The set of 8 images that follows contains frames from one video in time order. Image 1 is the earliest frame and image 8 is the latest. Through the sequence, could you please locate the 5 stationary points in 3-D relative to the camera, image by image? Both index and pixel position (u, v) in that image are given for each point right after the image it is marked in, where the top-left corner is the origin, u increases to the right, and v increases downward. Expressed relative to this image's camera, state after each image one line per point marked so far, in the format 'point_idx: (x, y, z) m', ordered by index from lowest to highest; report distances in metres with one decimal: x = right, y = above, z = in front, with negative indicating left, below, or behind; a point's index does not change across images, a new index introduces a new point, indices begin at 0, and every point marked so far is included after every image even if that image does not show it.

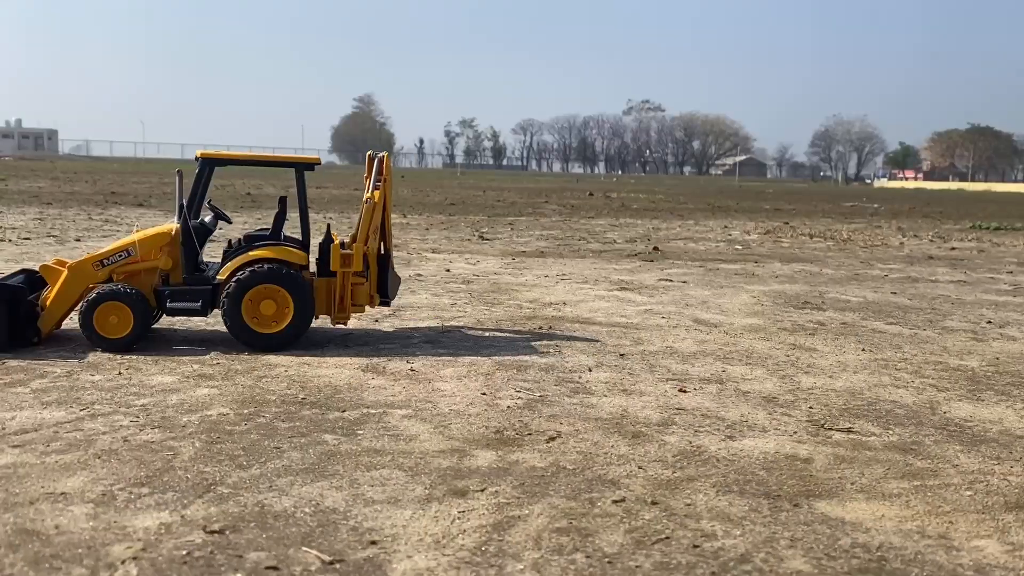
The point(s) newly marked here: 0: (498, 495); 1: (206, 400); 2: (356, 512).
0: (-0.1, -1.2, +5.1) m
1: (-2.4, -0.9, +6.9) m
2: (-0.8, -1.2, +4.8) m
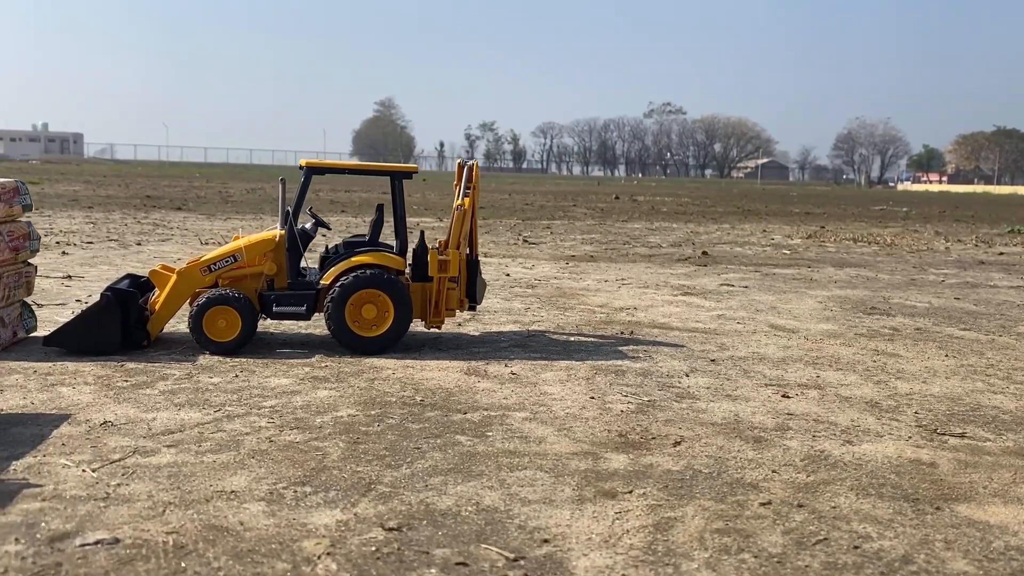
0: (+0.8, -1.2, +5.3) m
1: (-1.5, -0.9, +7.1) m
2: (0.0, -1.3, +5.0) m
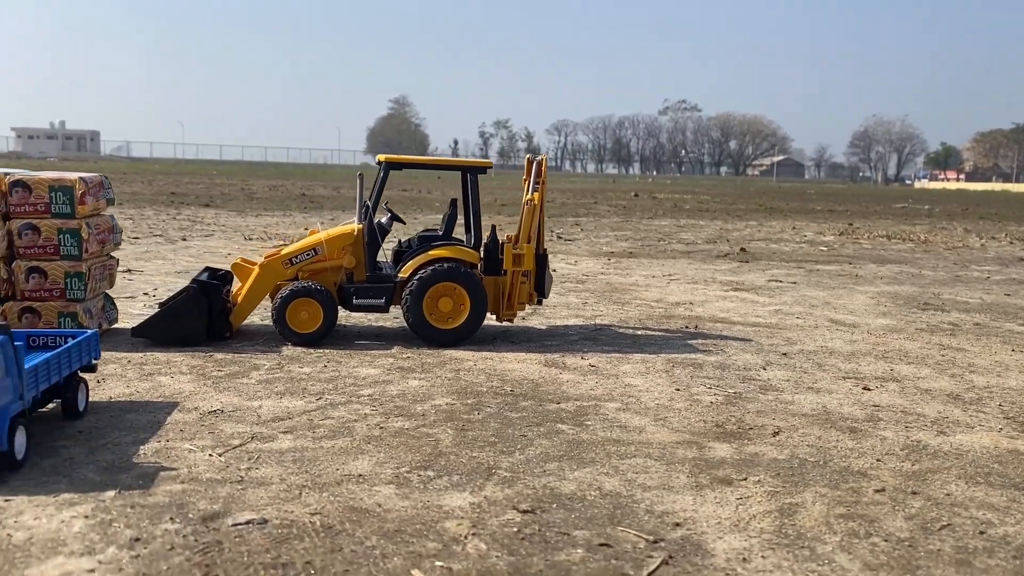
0: (+1.5, -1.2, +5.4) m
1: (-0.7, -0.8, +7.2) m
2: (+0.8, -1.2, +5.1) m
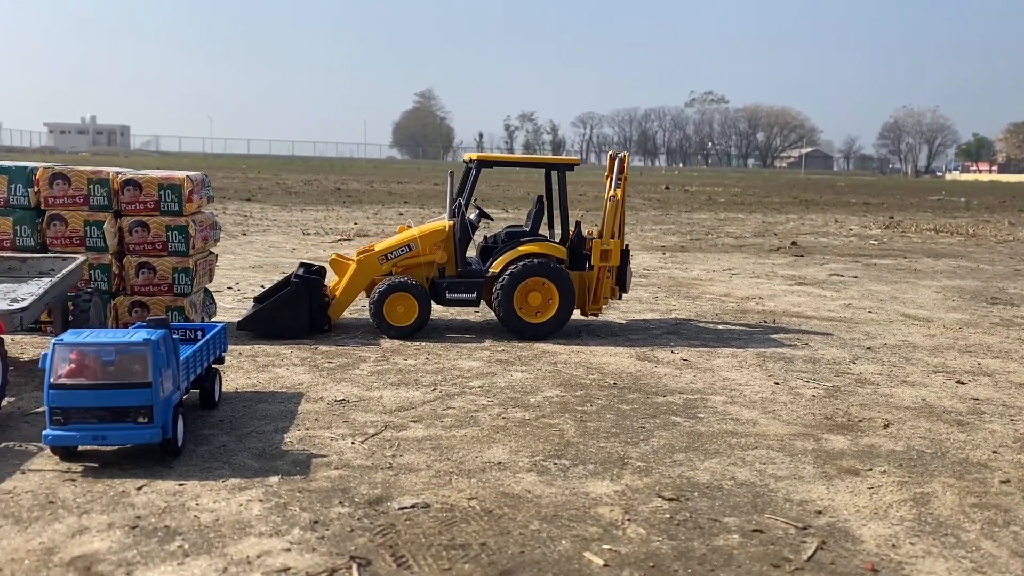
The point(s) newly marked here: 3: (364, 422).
0: (+2.4, -1.2, +5.5) m
1: (+0.2, -0.8, +7.5) m
2: (+1.6, -1.2, +5.3) m
3: (-1.0, -1.0, +6.3) m
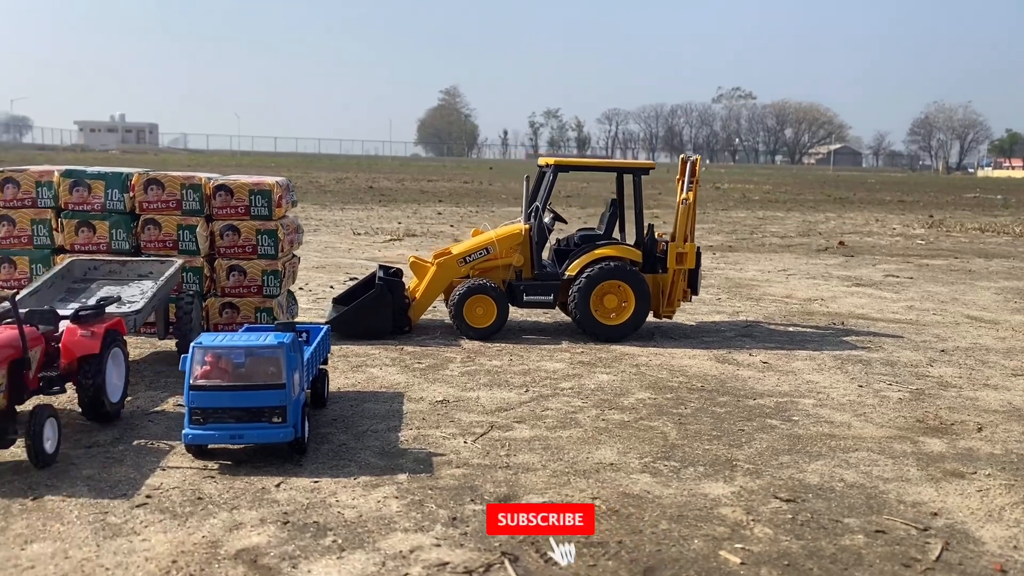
0: (+3.1, -1.2, +5.6) m
1: (+0.9, -0.8, +7.6) m
2: (+2.3, -1.2, +5.4) m
3: (-0.3, -1.0, +6.5) m
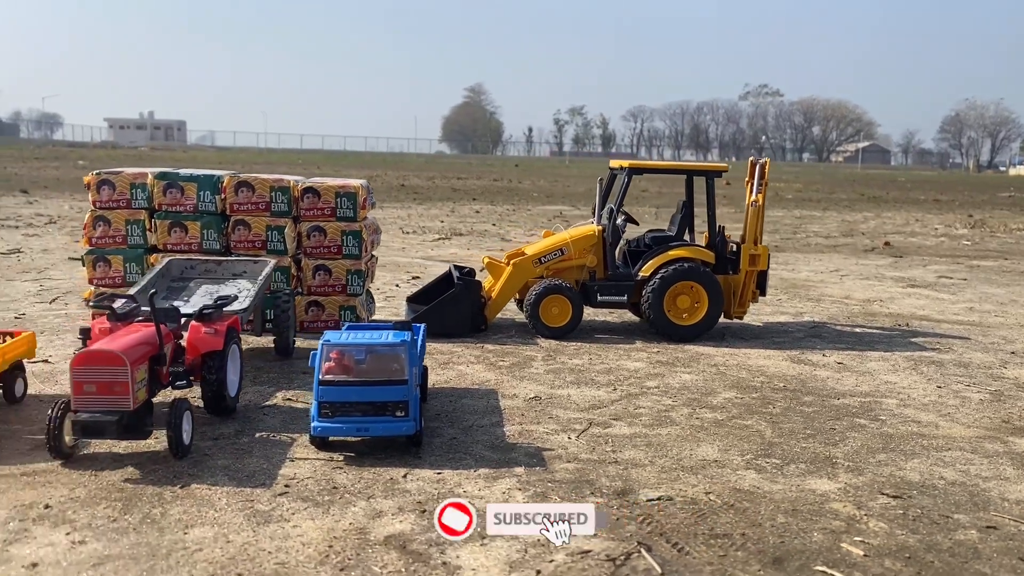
0: (+3.8, -1.2, +5.8) m
1: (+1.7, -0.9, +7.8) m
2: (+3.0, -1.2, +5.6) m
3: (+0.4, -1.0, +6.7) m
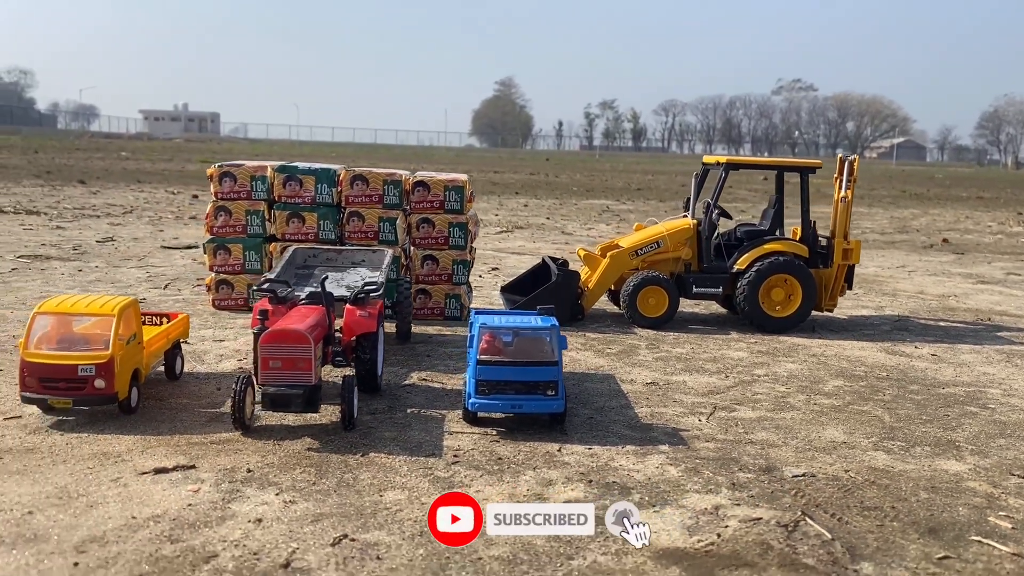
0: (+4.8, -1.2, +6.1) m
1: (+2.8, -0.8, +8.2) m
2: (+4.0, -1.2, +5.9) m
3: (+1.4, -0.9, +7.1) m
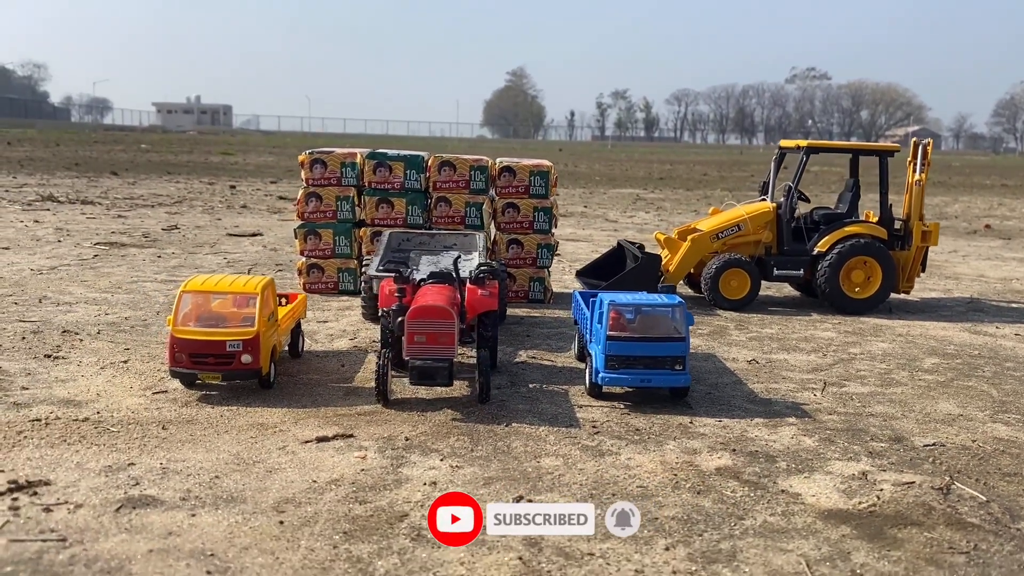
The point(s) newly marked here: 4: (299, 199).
0: (+5.7, -1.0, +6.2) m
1: (+3.7, -0.6, +8.4) m
2: (+4.9, -1.0, +6.0) m
3: (+2.4, -0.7, +7.3) m
4: (-2.5, +1.0, +10.2) m
